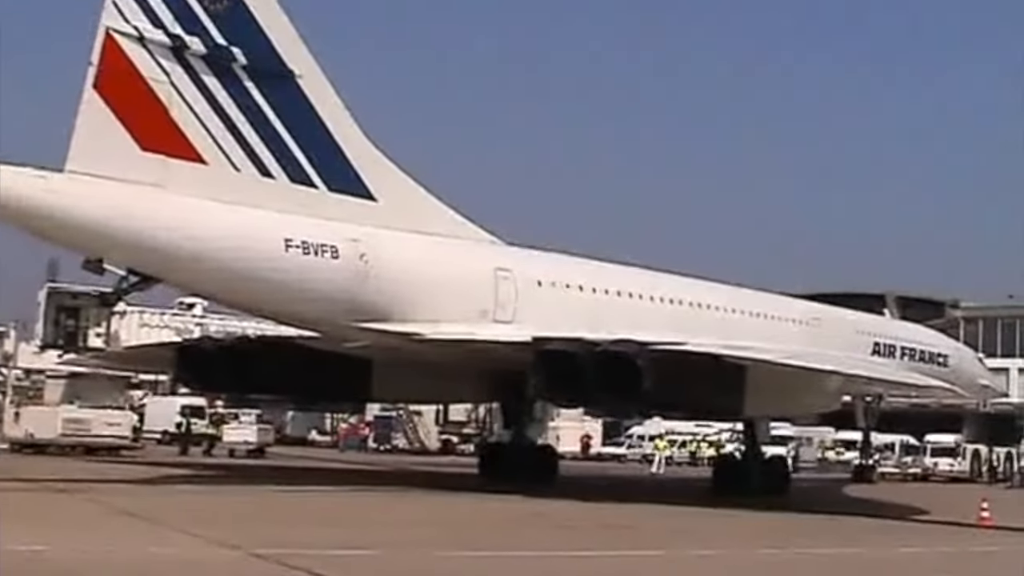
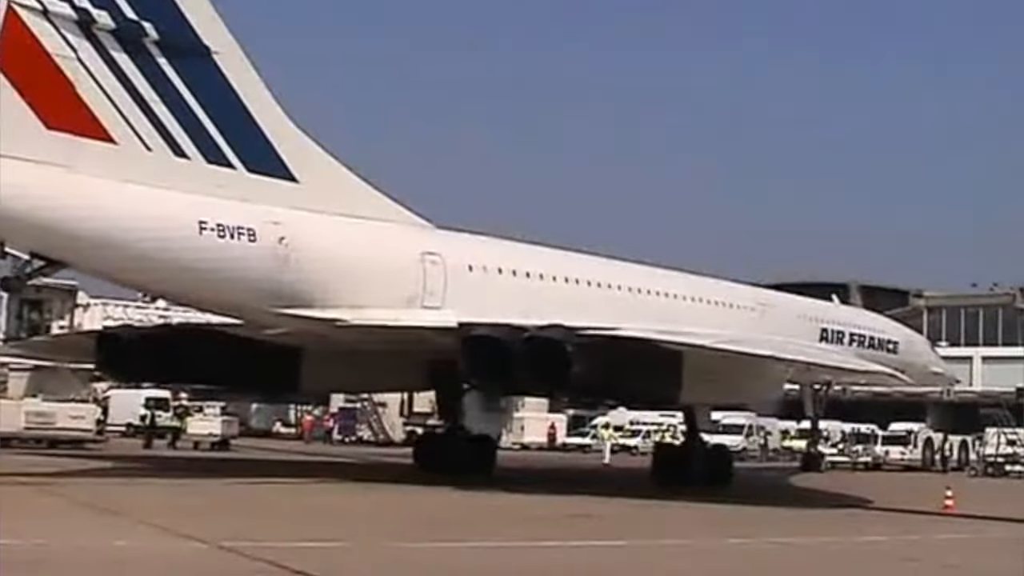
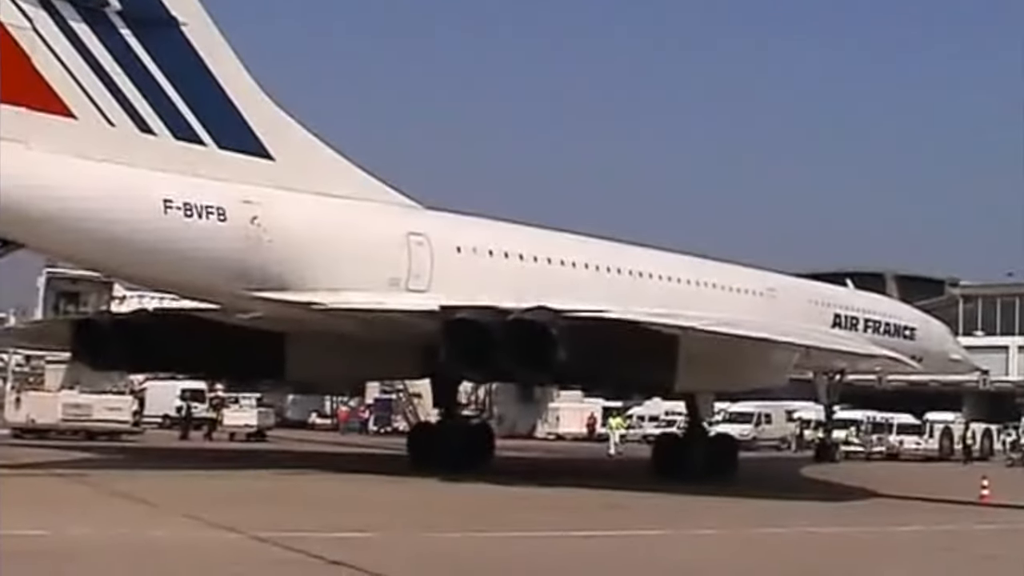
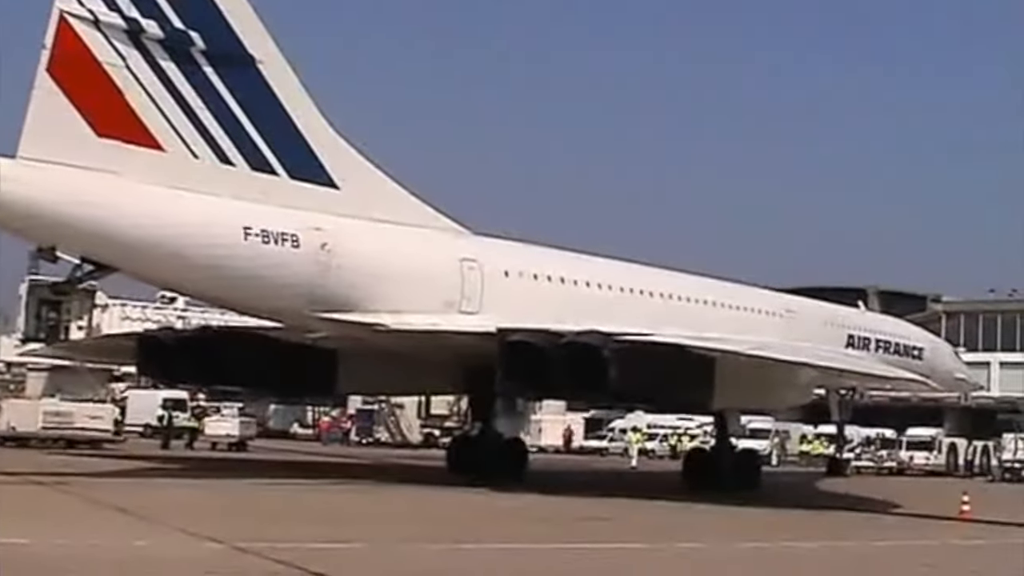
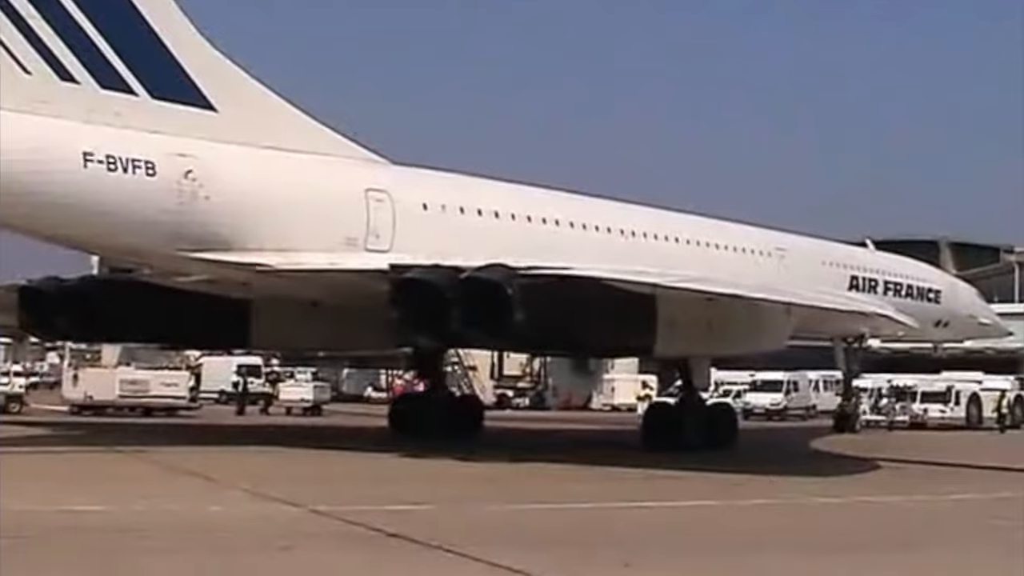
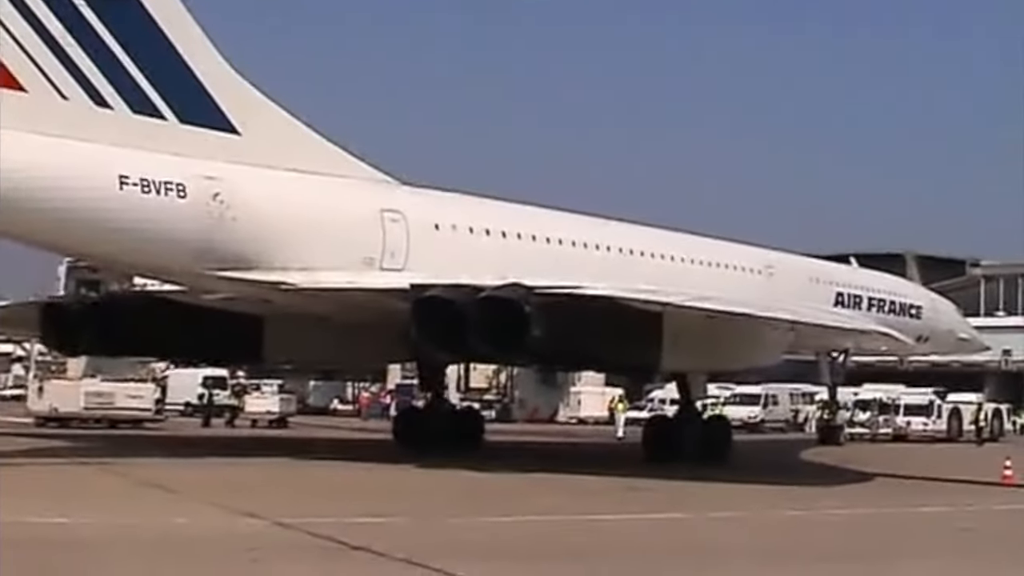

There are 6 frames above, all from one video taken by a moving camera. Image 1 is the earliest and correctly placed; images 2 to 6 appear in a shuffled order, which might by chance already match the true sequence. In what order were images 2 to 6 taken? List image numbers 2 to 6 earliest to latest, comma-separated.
4, 2, 3, 6, 5
